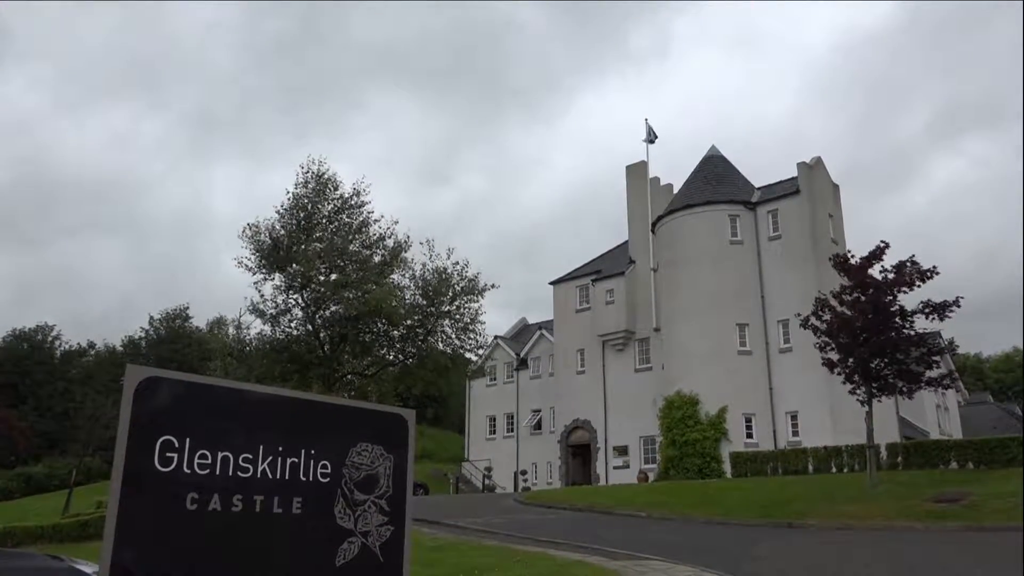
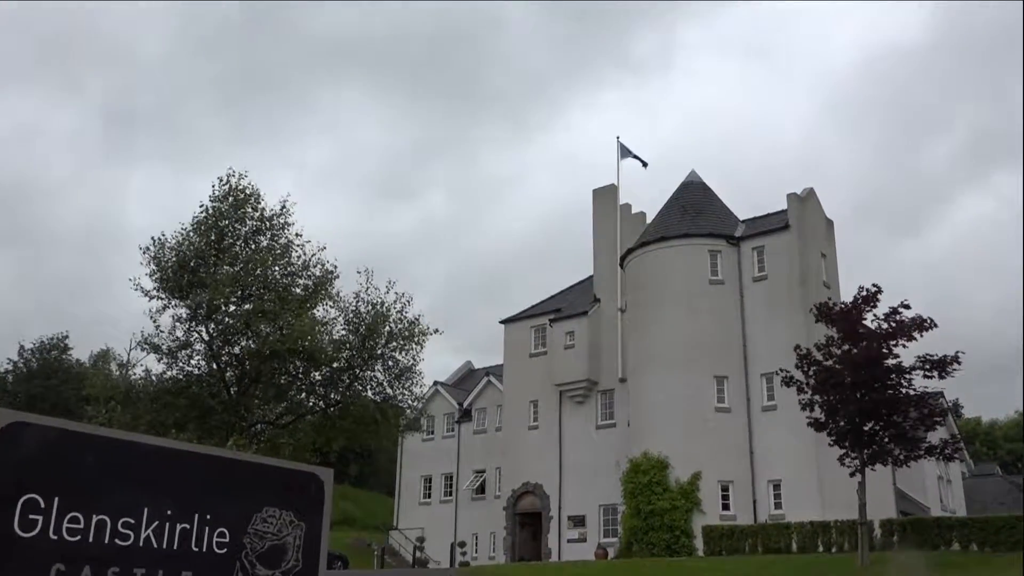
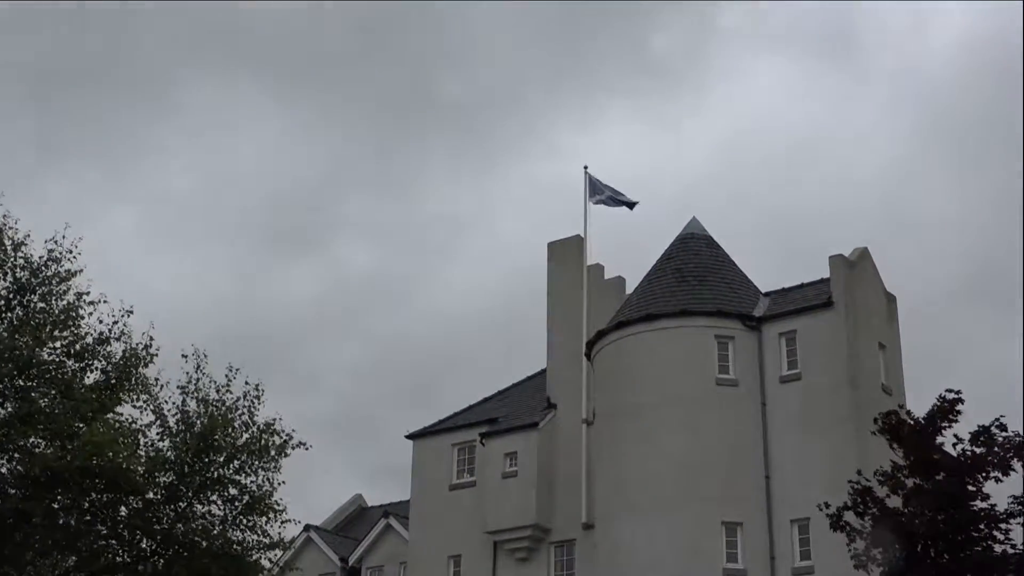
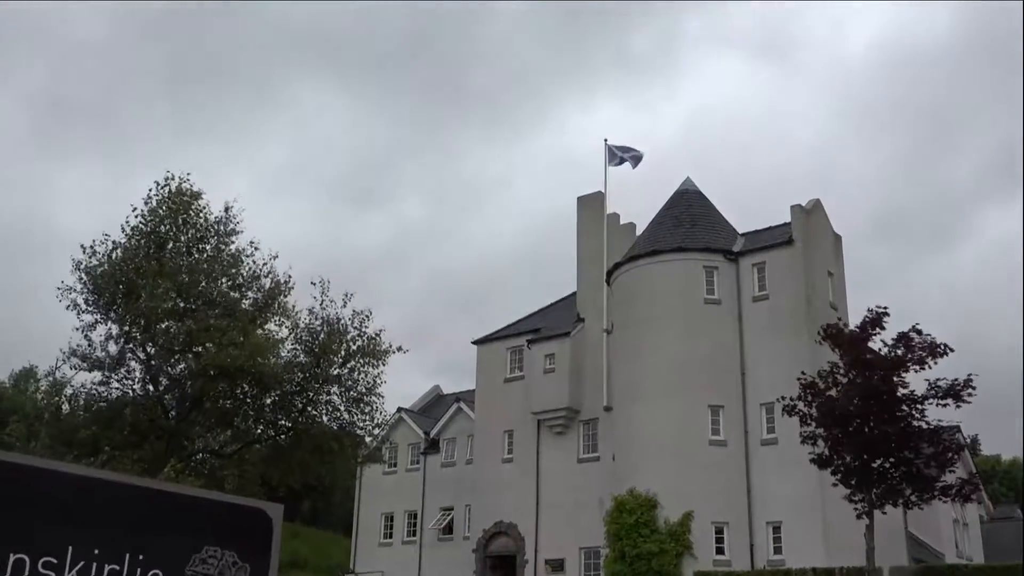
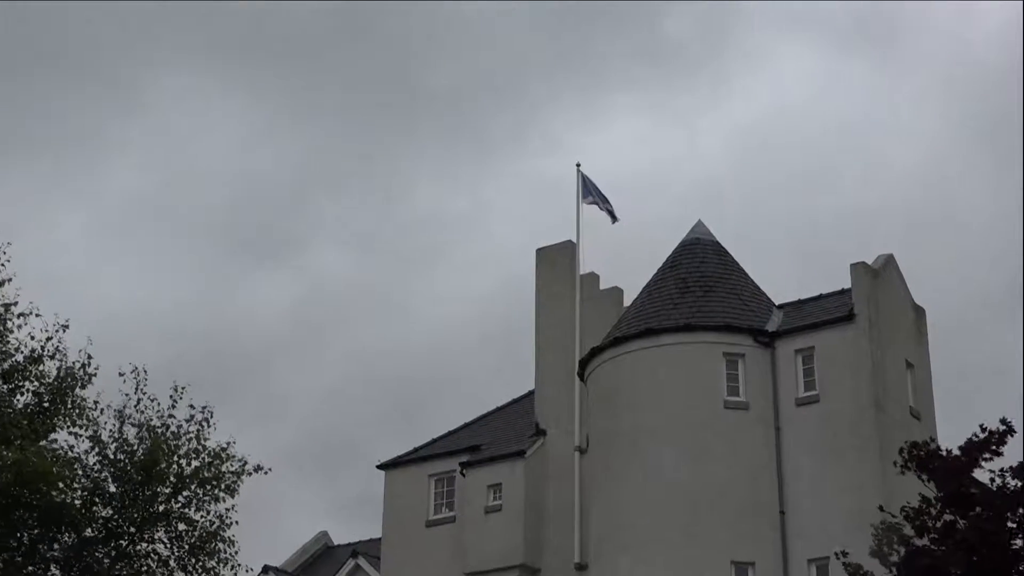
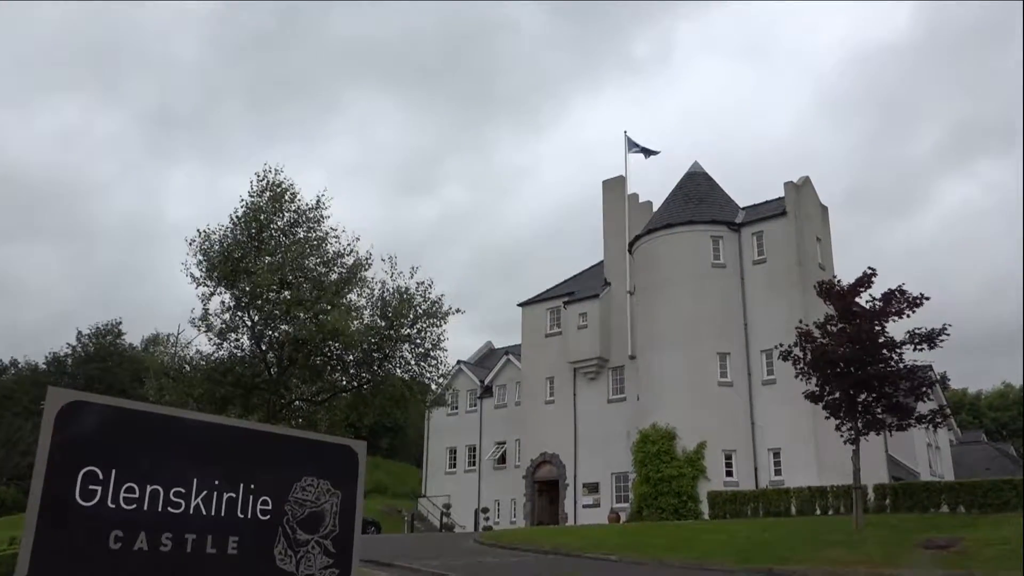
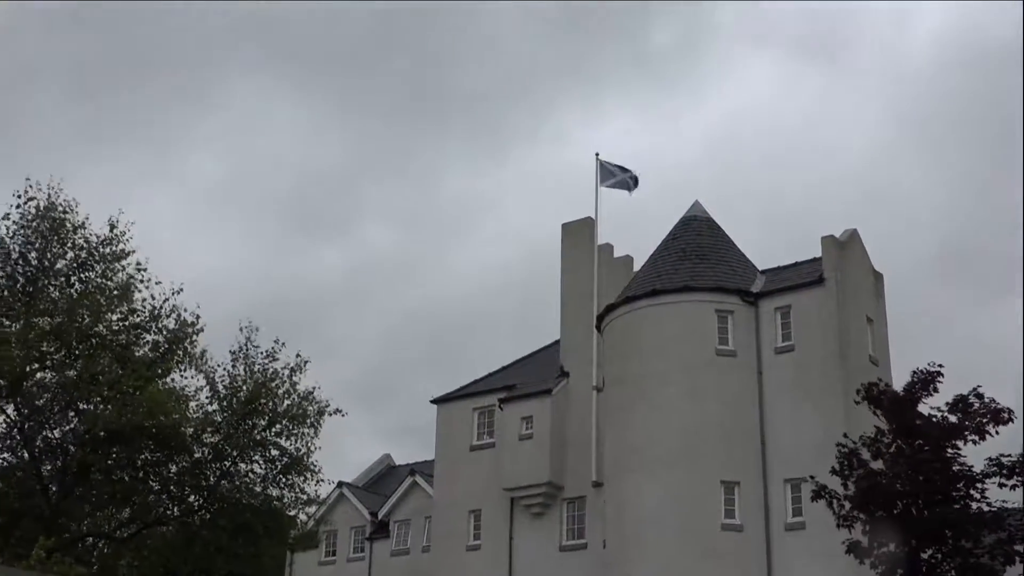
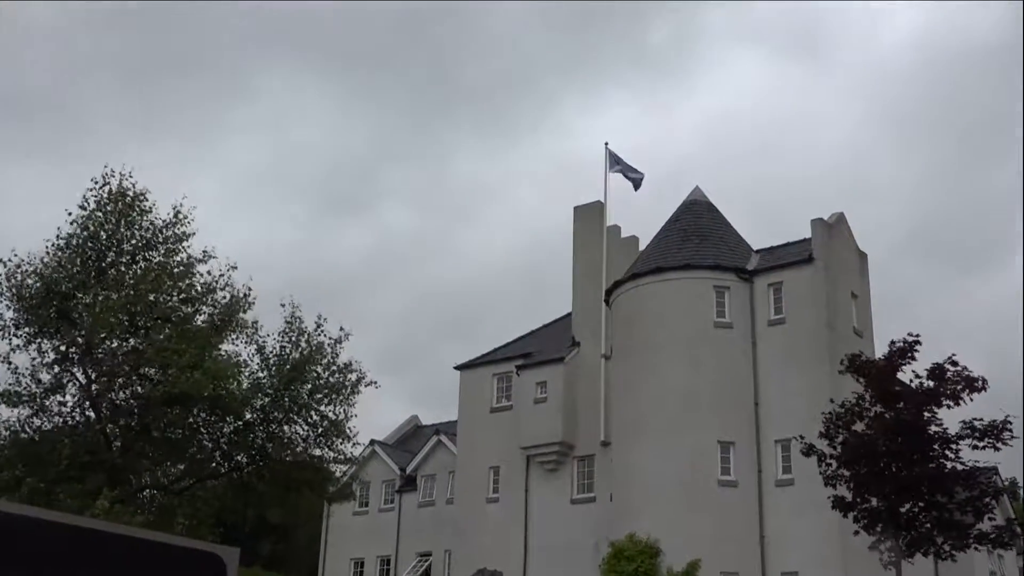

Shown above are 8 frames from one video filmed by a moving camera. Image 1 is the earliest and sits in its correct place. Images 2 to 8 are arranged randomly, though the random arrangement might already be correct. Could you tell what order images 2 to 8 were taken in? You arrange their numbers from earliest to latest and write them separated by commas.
6, 2, 4, 8, 7, 3, 5
